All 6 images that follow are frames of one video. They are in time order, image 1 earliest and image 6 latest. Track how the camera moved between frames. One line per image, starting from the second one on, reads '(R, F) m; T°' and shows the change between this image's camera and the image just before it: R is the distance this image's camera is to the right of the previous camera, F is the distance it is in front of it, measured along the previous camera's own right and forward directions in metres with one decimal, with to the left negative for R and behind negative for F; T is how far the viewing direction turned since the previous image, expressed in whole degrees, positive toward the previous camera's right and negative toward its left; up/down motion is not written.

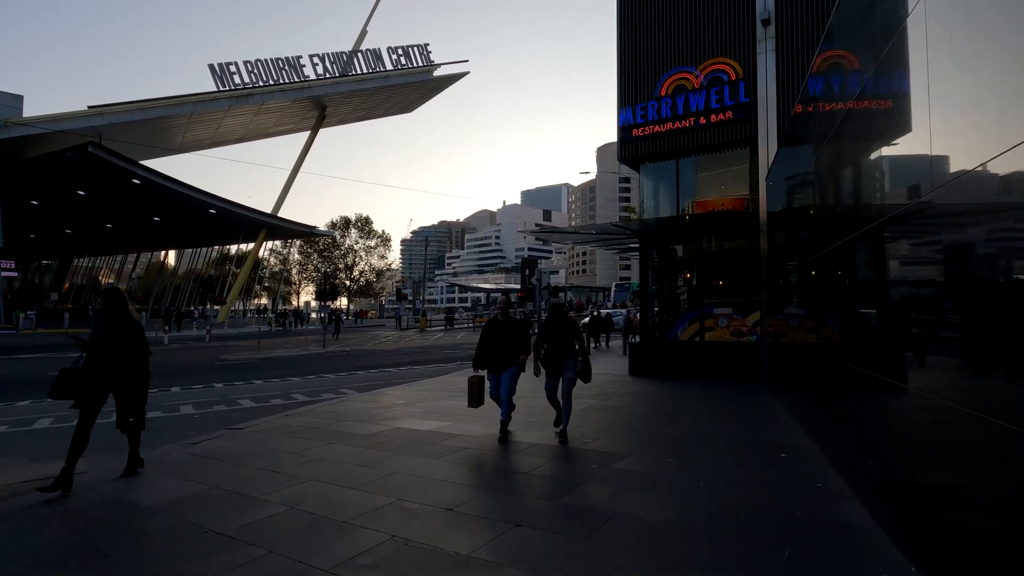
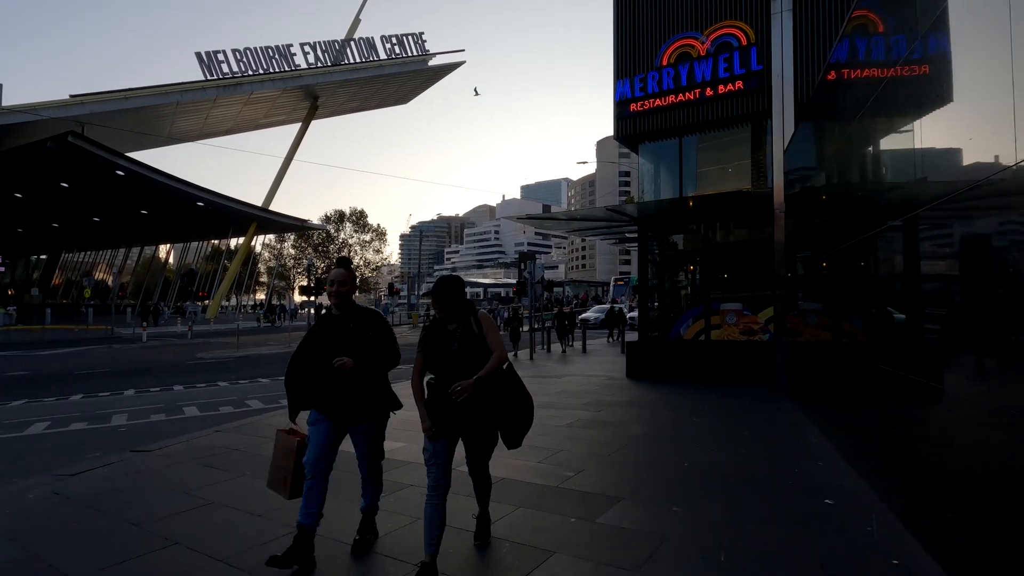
(+0.4, +1.5) m; 0°
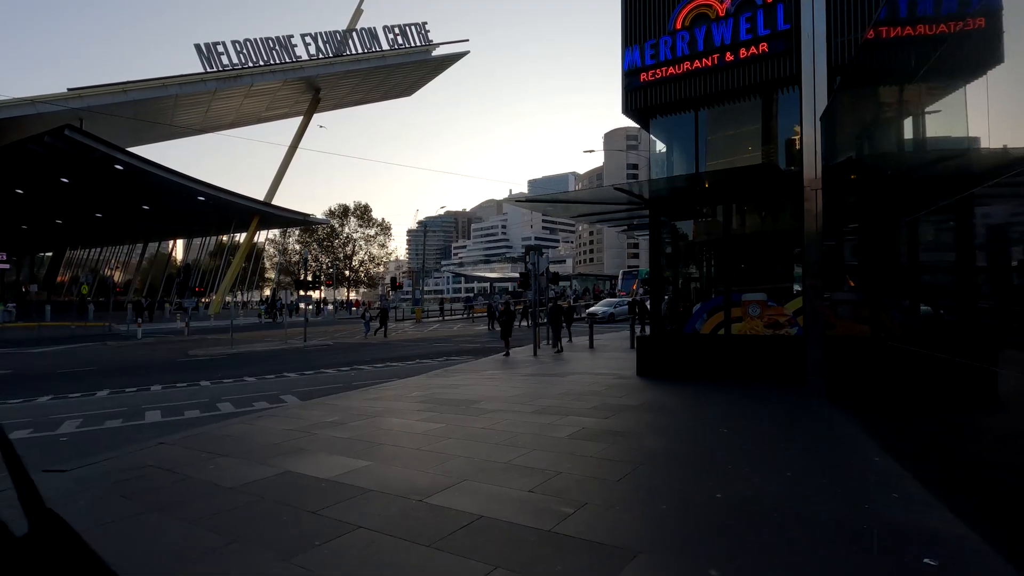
(+0.2, +1.2) m; -1°
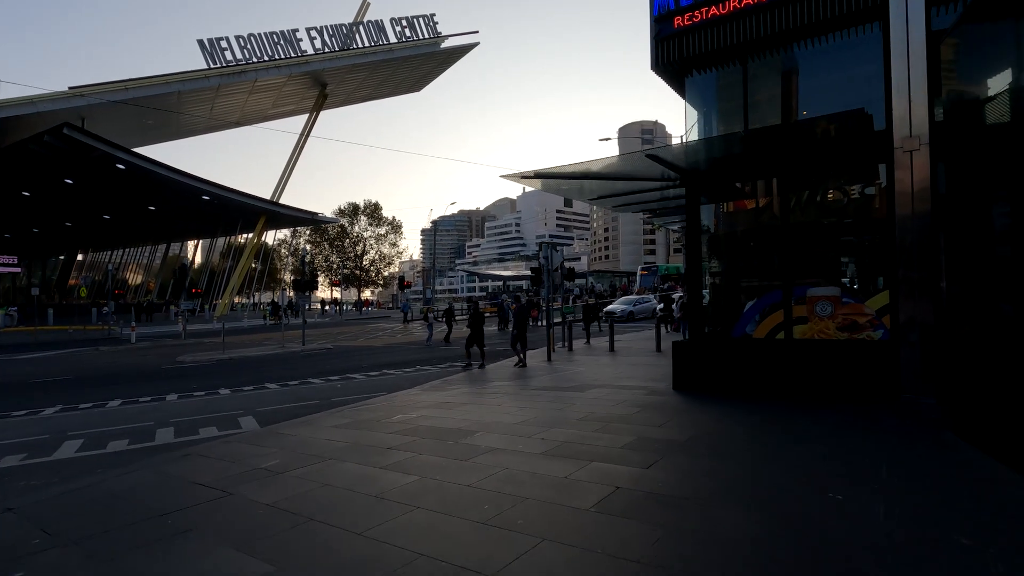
(+0.1, +2.1) m; -2°
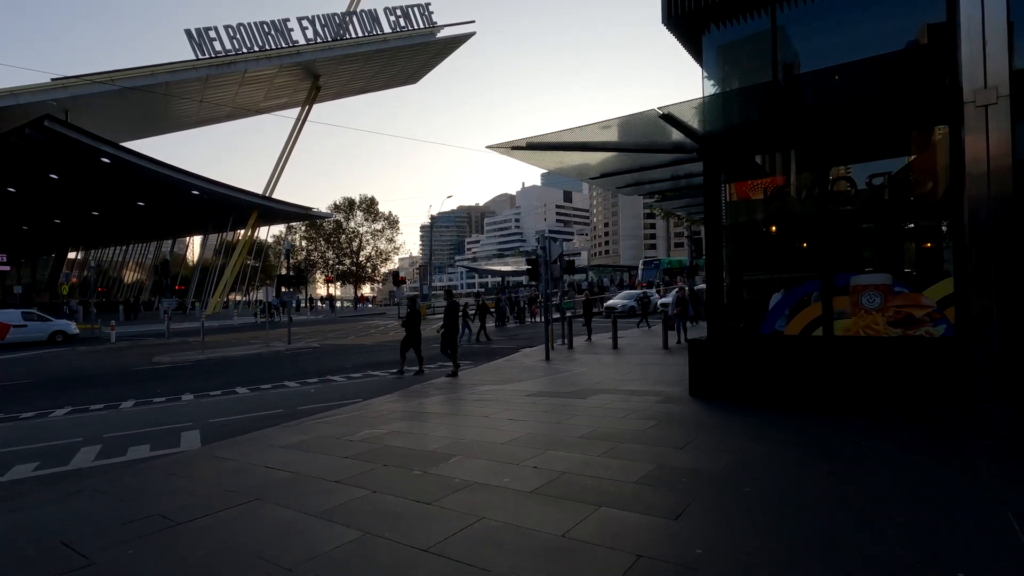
(+0.2, +1.4) m; 0°
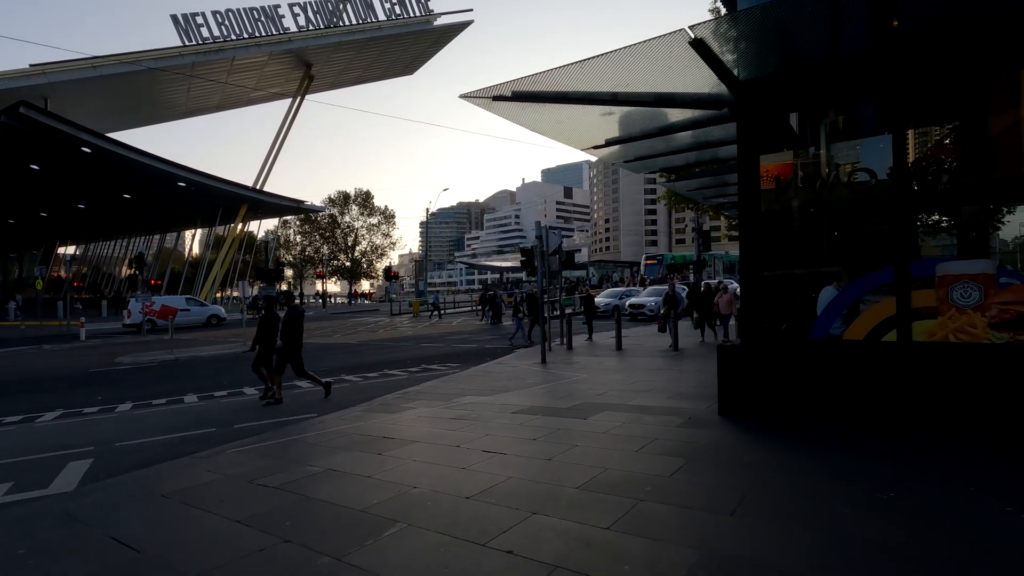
(+0.2, +1.8) m; 0°
